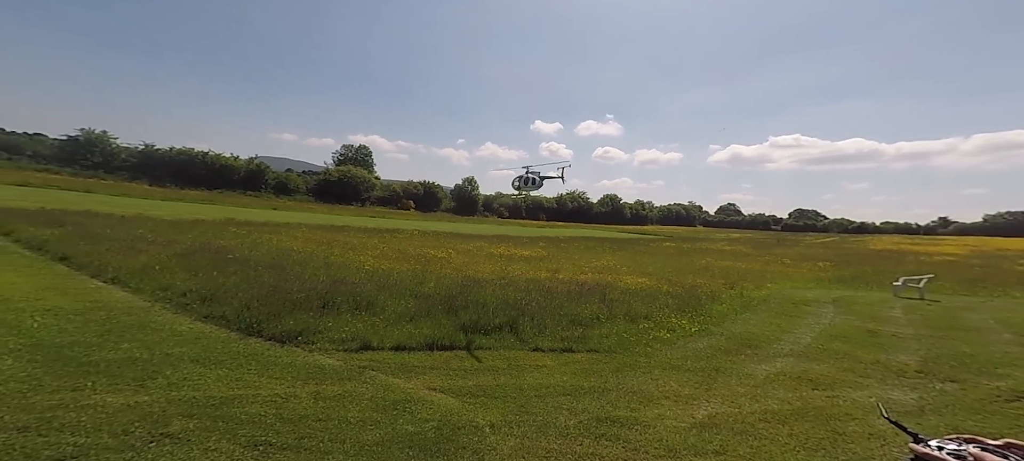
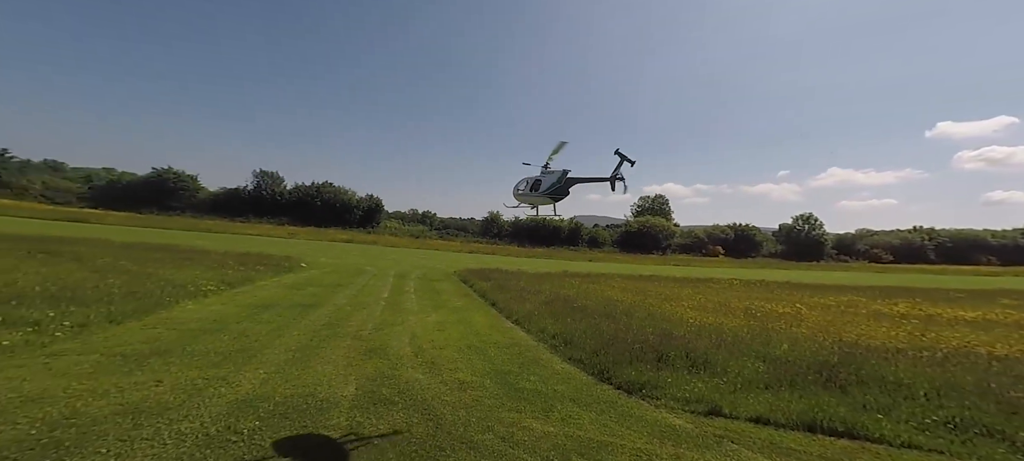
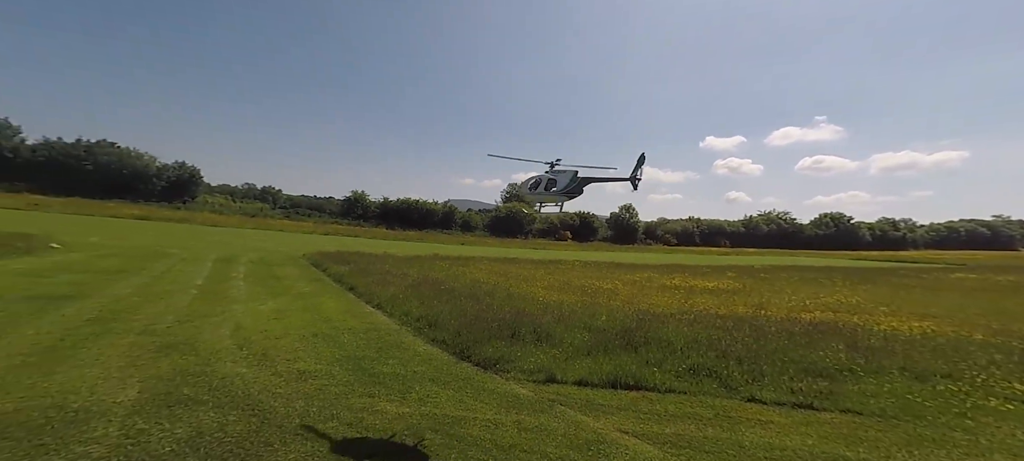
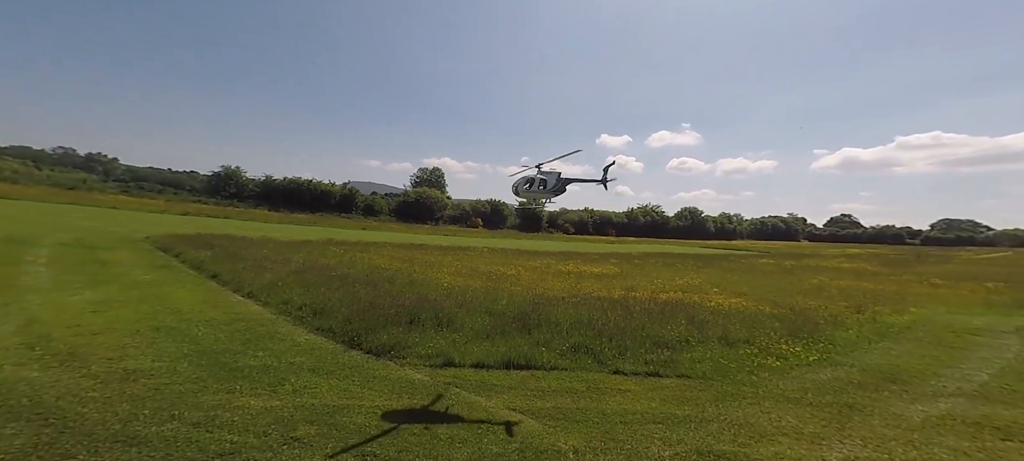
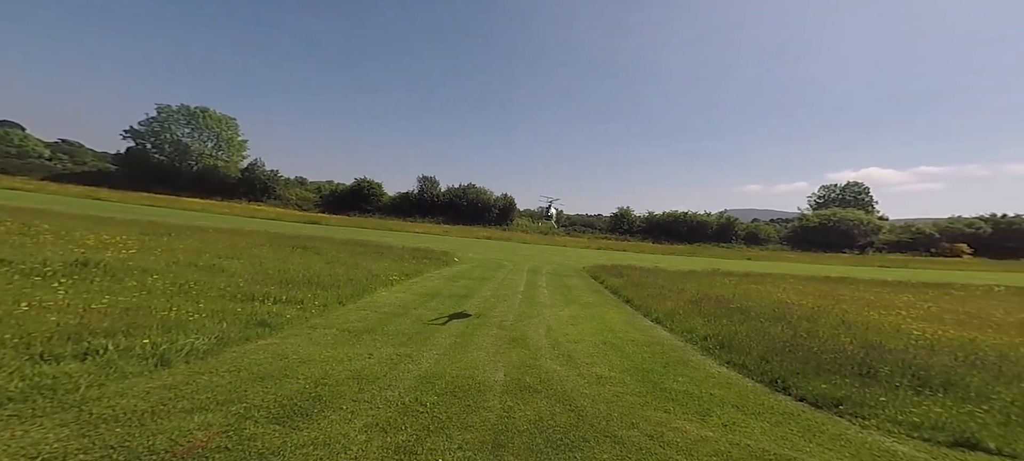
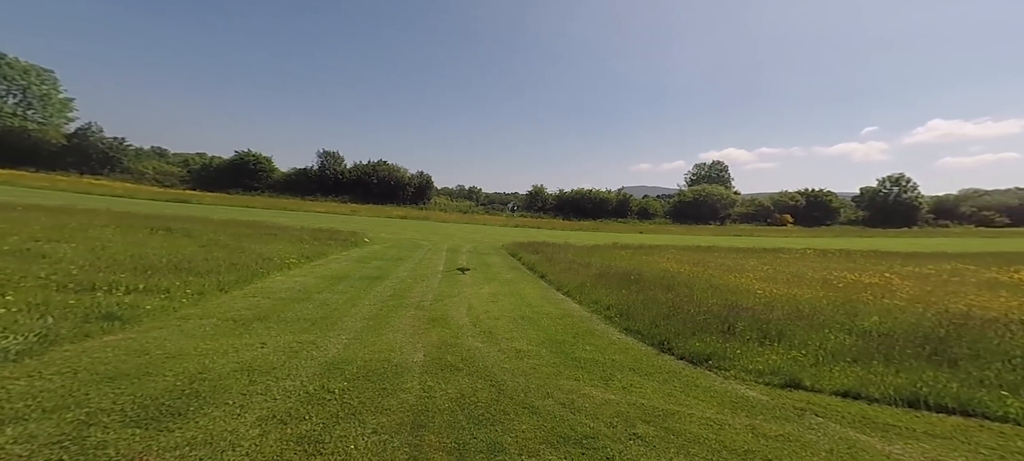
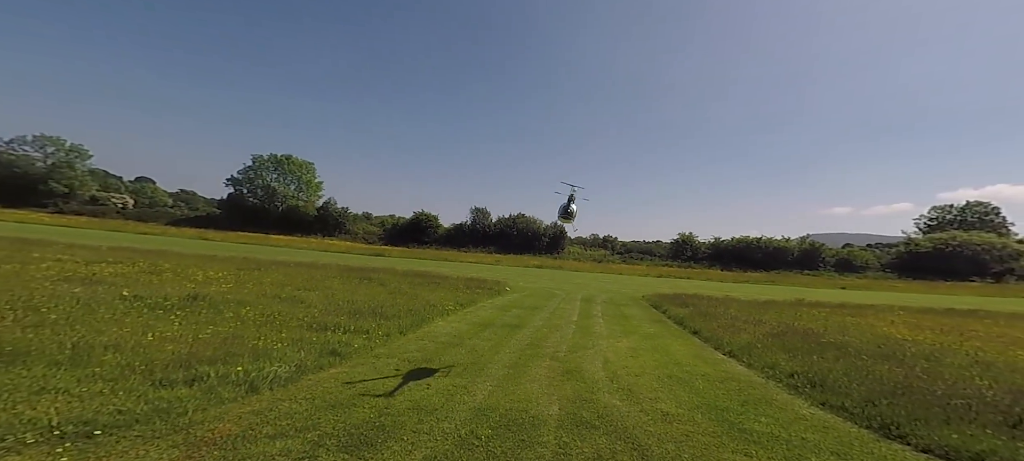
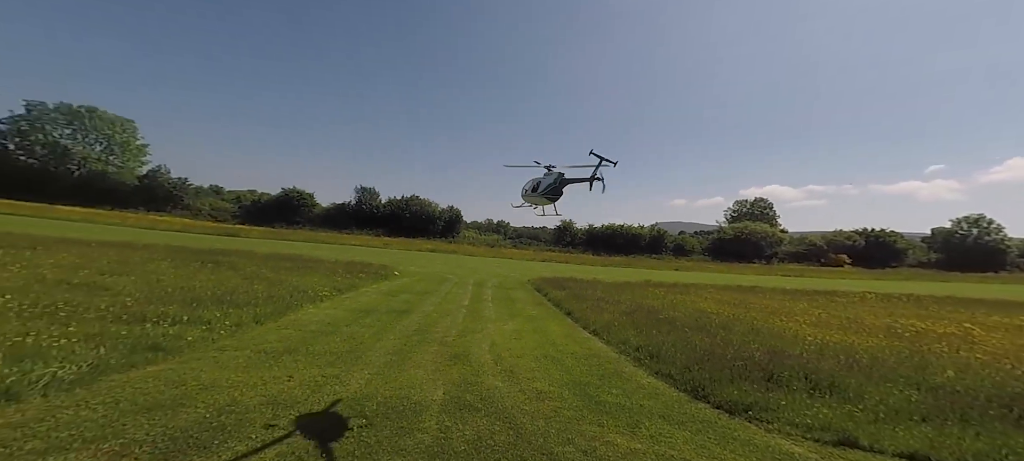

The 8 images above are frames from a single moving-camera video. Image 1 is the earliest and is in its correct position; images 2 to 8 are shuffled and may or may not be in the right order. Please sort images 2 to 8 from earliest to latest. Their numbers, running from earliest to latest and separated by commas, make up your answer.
4, 3, 2, 8, 7, 5, 6
